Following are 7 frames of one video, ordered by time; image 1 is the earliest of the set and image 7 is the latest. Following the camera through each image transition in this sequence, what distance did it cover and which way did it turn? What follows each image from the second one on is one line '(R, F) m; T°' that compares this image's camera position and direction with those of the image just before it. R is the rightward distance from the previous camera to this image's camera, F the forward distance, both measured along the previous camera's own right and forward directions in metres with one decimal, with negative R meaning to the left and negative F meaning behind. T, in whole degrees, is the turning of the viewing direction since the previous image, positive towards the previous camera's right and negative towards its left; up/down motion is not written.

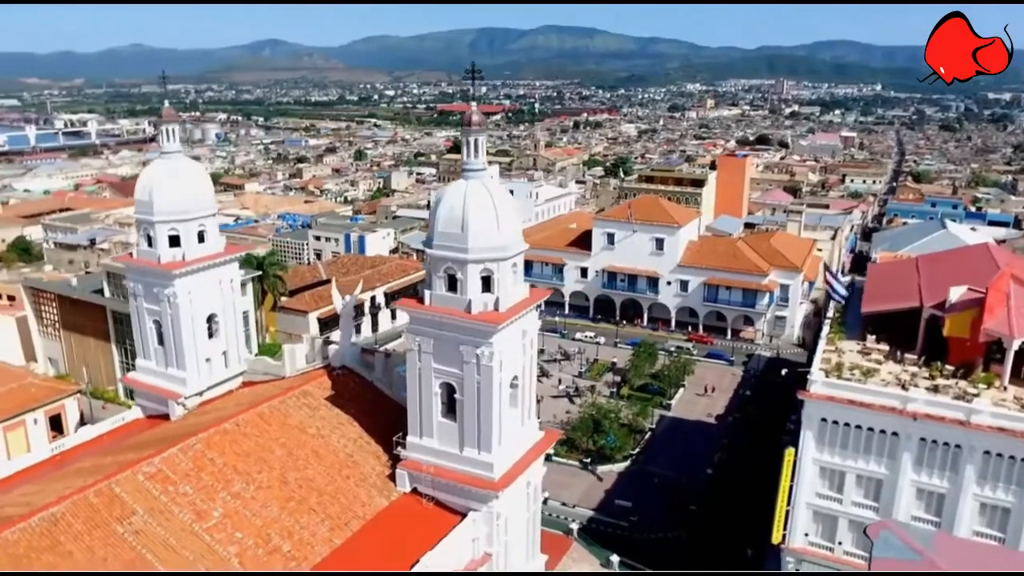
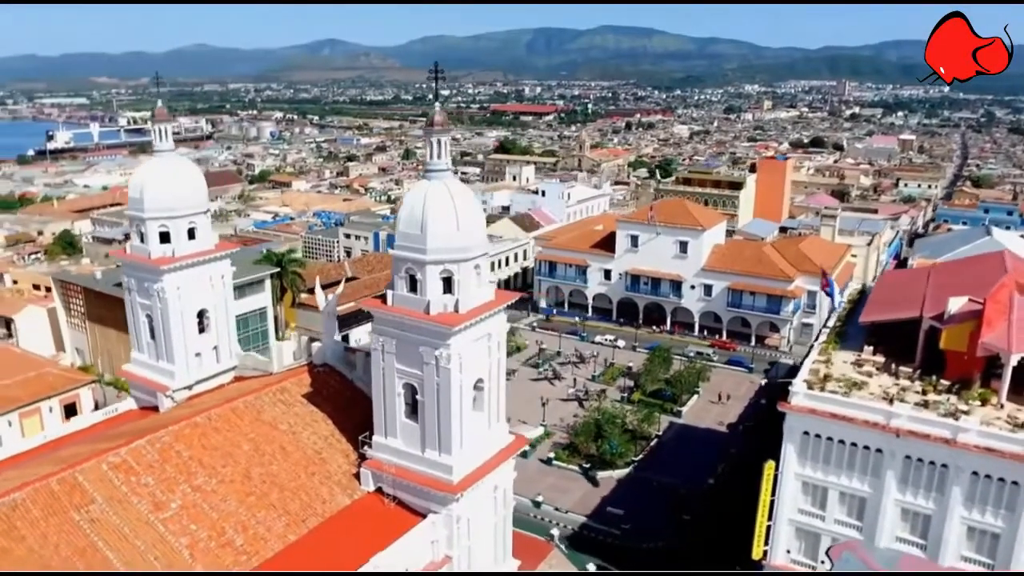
(+2.2, +0.3) m; -4°
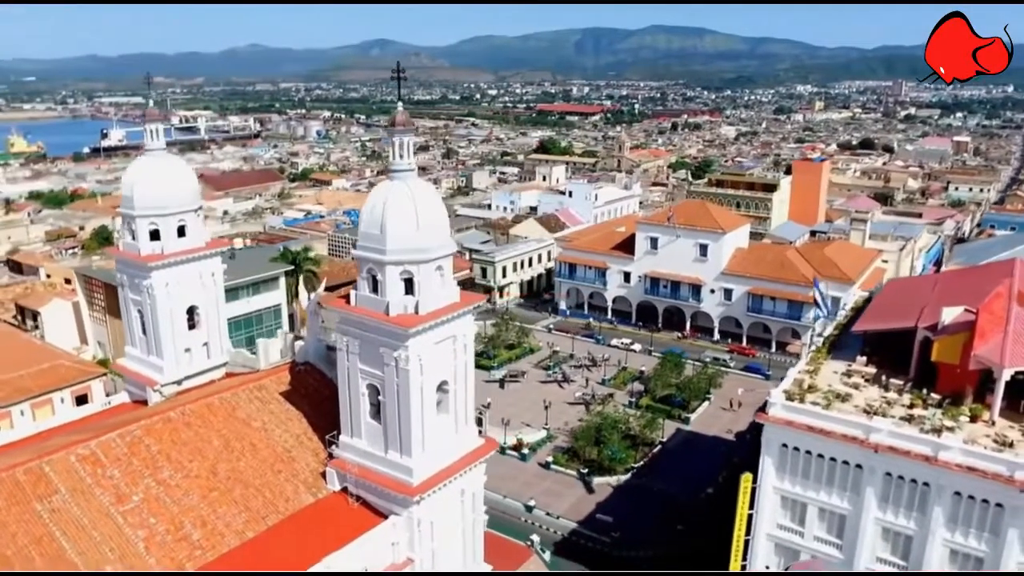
(+2.1, +0.3) m; -4°
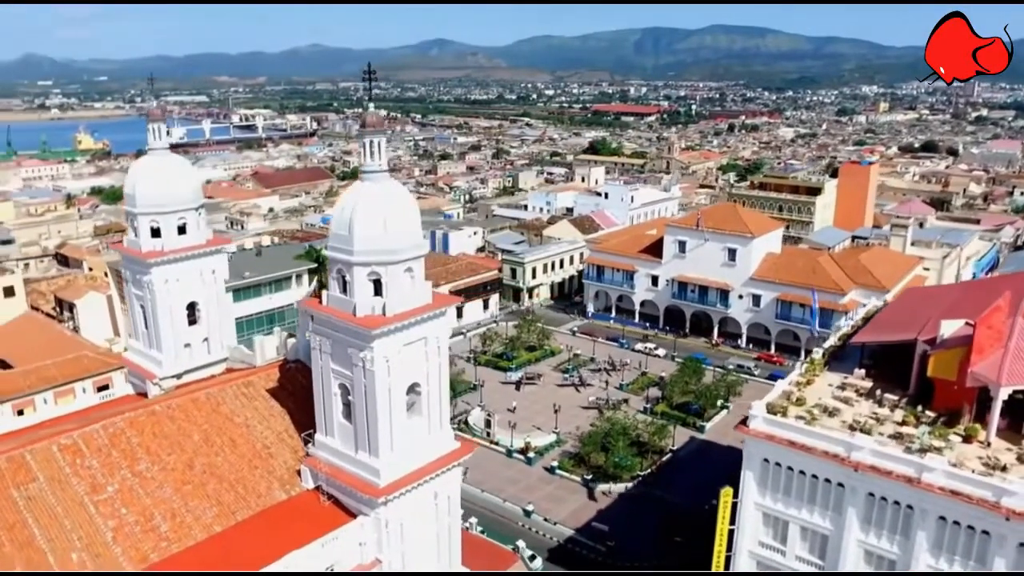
(+2.1, +0.3) m; -4°
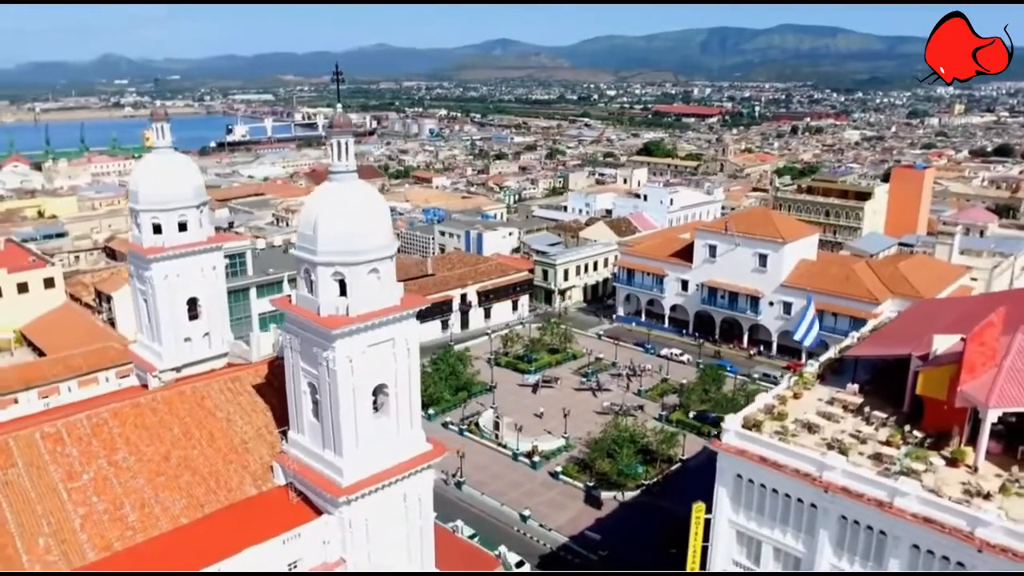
(+2.3, +0.4) m; -5°
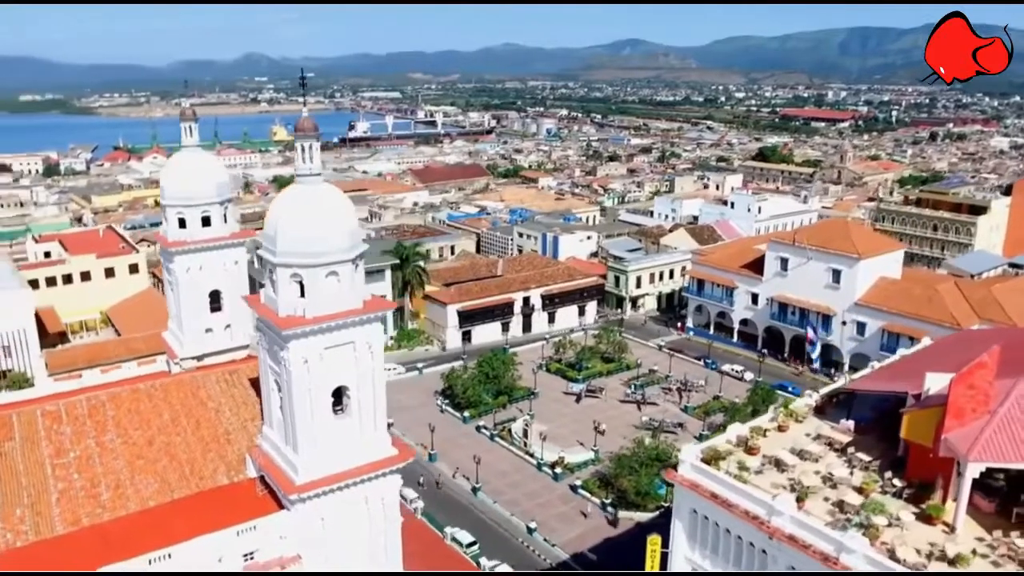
(+3.9, +0.8) m; -9°
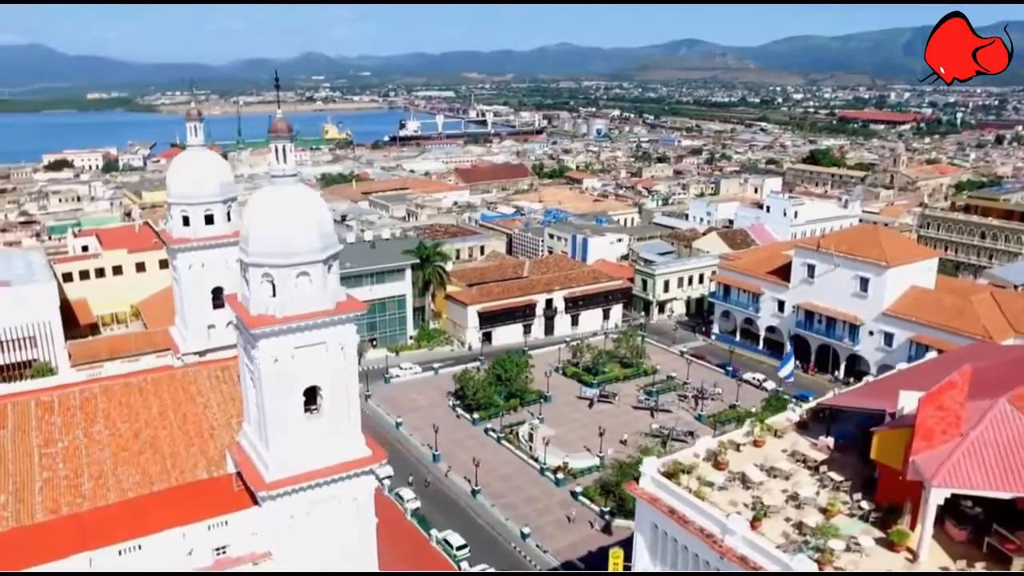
(+2.0, +0.3) m; -4°
